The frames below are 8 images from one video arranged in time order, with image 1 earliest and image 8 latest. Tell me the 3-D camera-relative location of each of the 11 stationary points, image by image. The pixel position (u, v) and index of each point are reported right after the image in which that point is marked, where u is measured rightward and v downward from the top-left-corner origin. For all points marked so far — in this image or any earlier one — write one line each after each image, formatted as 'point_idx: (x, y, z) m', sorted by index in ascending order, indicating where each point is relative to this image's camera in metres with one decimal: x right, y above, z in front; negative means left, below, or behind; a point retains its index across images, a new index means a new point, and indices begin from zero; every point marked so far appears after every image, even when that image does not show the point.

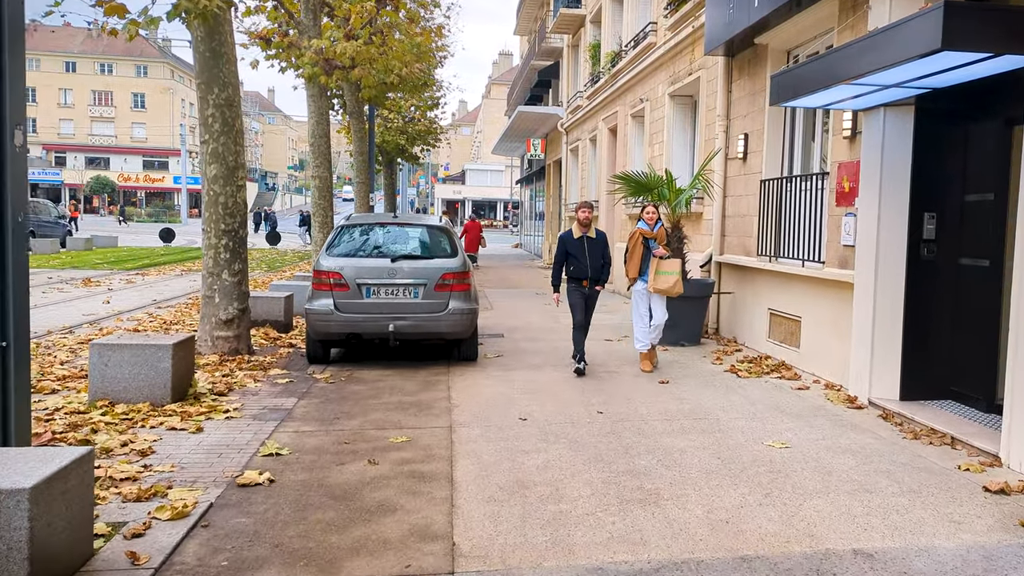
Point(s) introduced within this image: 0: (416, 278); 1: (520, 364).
0: (-0.9, +0.1, +7.8) m
1: (+0.1, -0.7, +8.1) m
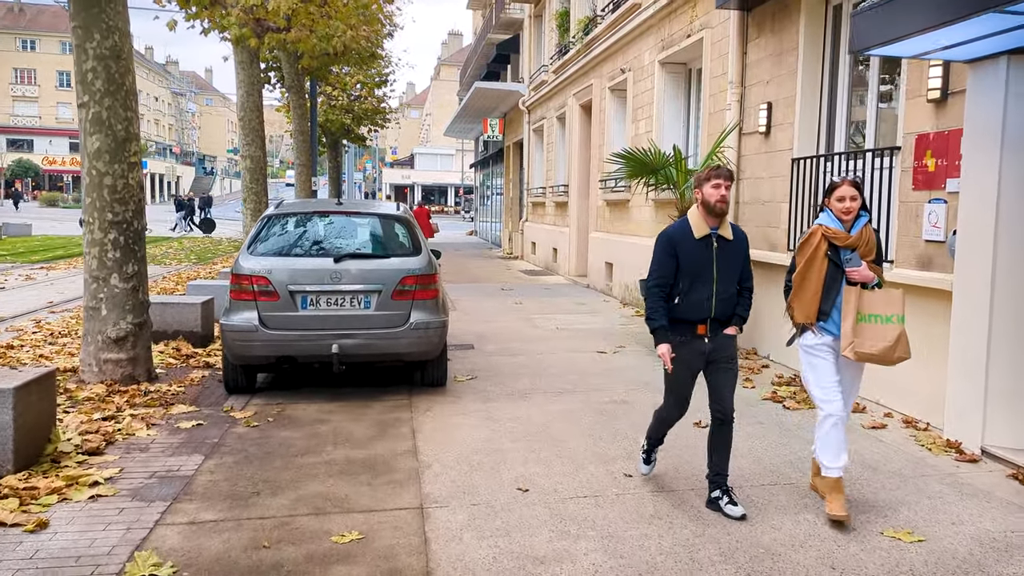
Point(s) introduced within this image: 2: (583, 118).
0: (-1.1, 0.0, +6.0) m
1: (-0.1, -0.8, +6.4) m
2: (+1.4, +3.3, +16.0) m
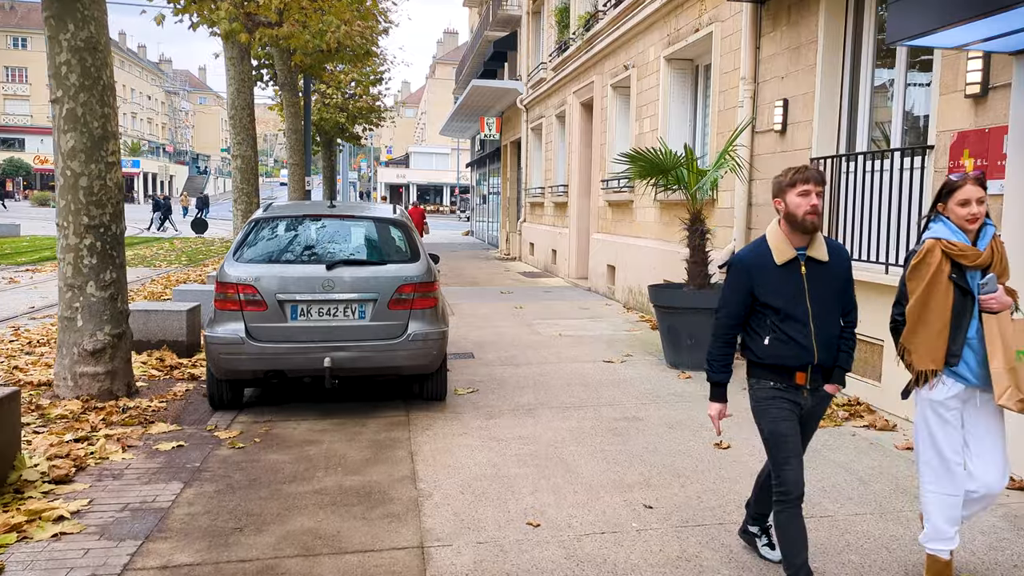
0: (-1.0, 0.0, +5.6) m
1: (-0.1, -0.8, +6.0) m
2: (+1.3, +3.2, +15.6) m
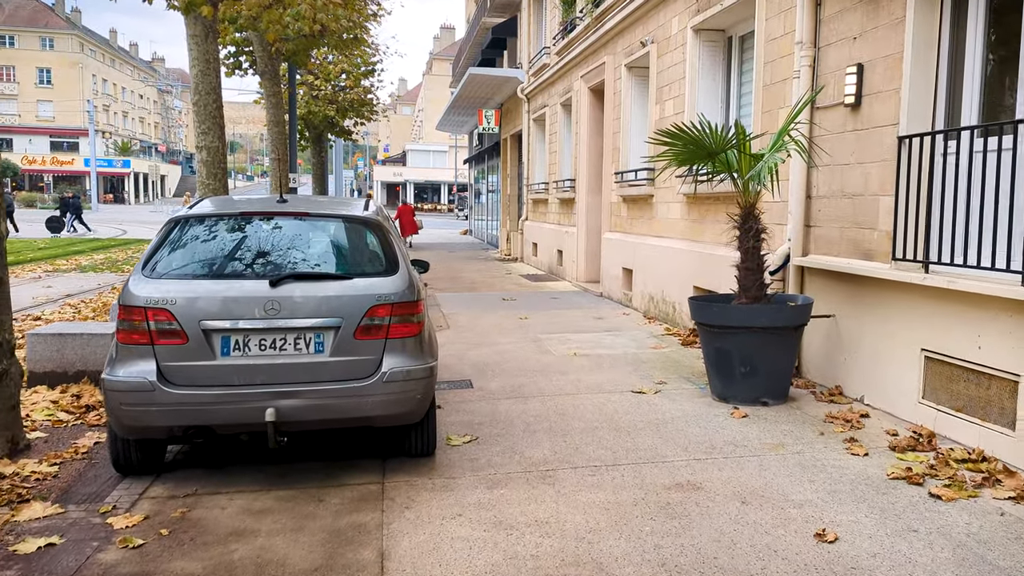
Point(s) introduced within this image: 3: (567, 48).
0: (-1.0, -0.1, +4.1) m
1: (0.0, -0.9, +4.5) m
2: (+1.4, +3.1, +14.1) m
3: (+1.0, +4.4, +15.2) m
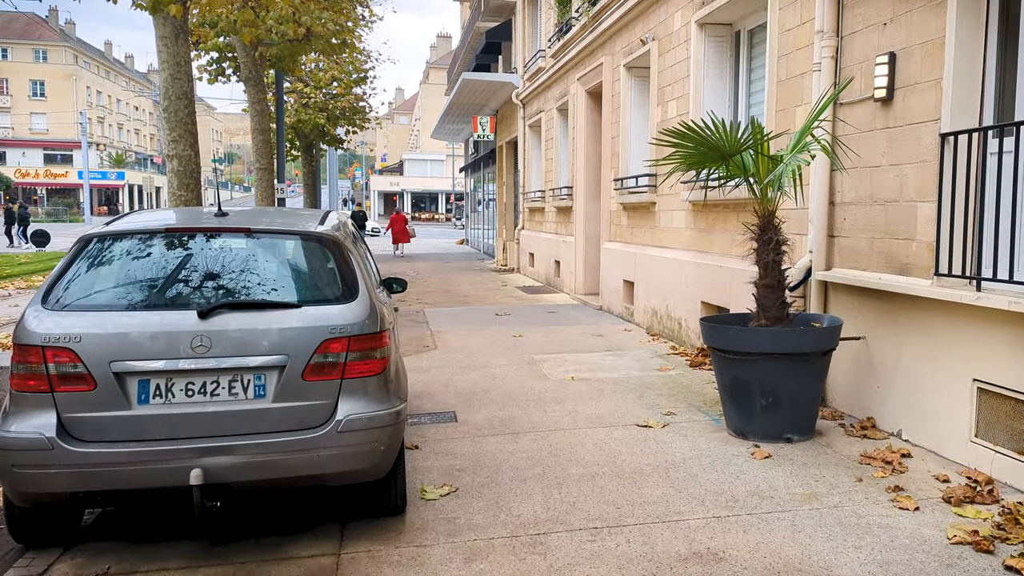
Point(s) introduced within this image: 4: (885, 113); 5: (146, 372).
0: (-1.0, -0.3, +3.4) m
1: (-0.1, -1.1, +3.8) m
2: (+1.3, +2.9, +13.5) m
3: (+0.9, +4.1, +14.5) m
4: (+2.4, +1.1, +5.3) m
5: (-1.5, -0.3, +3.3) m
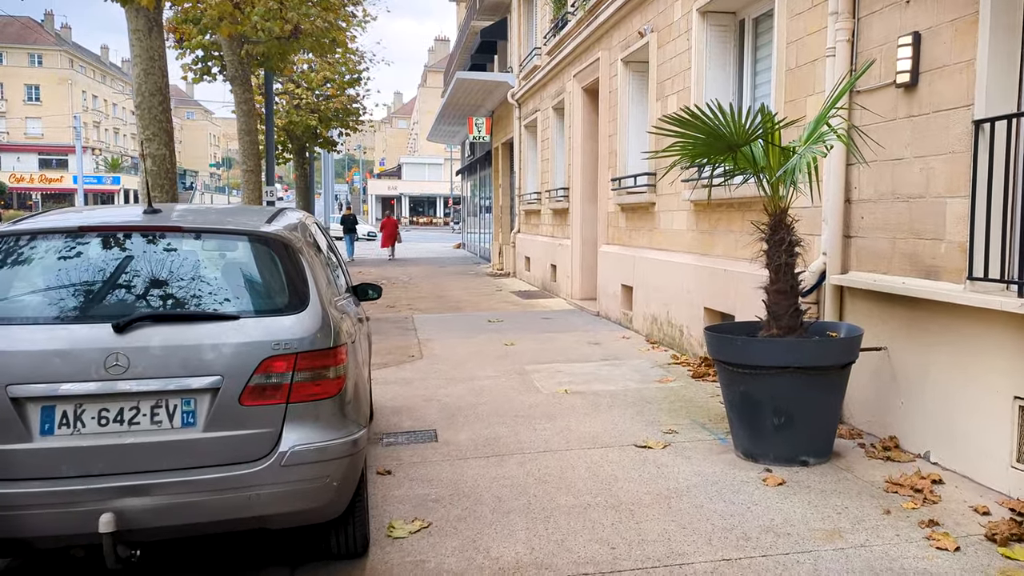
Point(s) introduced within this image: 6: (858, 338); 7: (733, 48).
0: (-1.1, -0.3, +2.9) m
1: (-0.2, -1.1, +3.3) m
2: (+1.2, +2.8, +13.0) m
3: (+0.8, +4.1, +14.0) m
4: (+2.3, +1.1, +4.7) m
5: (-1.5, -0.4, +2.8) m
6: (+1.8, -0.3, +4.4) m
7: (+2.1, +2.3, +7.9) m
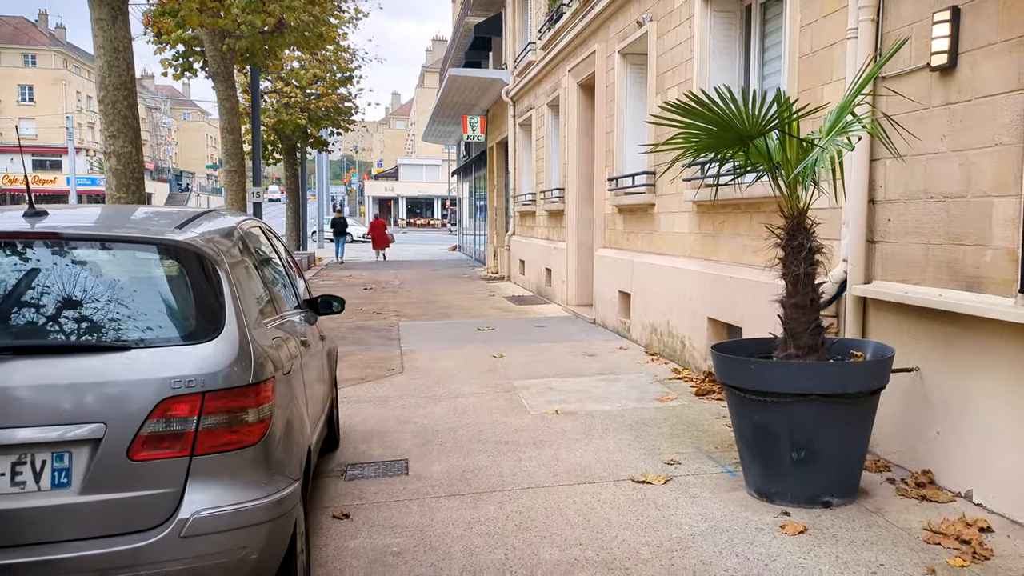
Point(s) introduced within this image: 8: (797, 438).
0: (-1.2, -0.4, +2.3) m
1: (-0.3, -1.2, +2.7) m
2: (+1.0, +2.8, +12.3) m
3: (+0.7, +4.0, +13.4) m
4: (+2.2, +1.0, +4.1) m
5: (-1.7, -0.4, +2.2) m
6: (+1.7, -0.3, +3.8) m
7: (+2.0, +2.2, +7.3) m
8: (+1.3, -0.7, +3.9) m
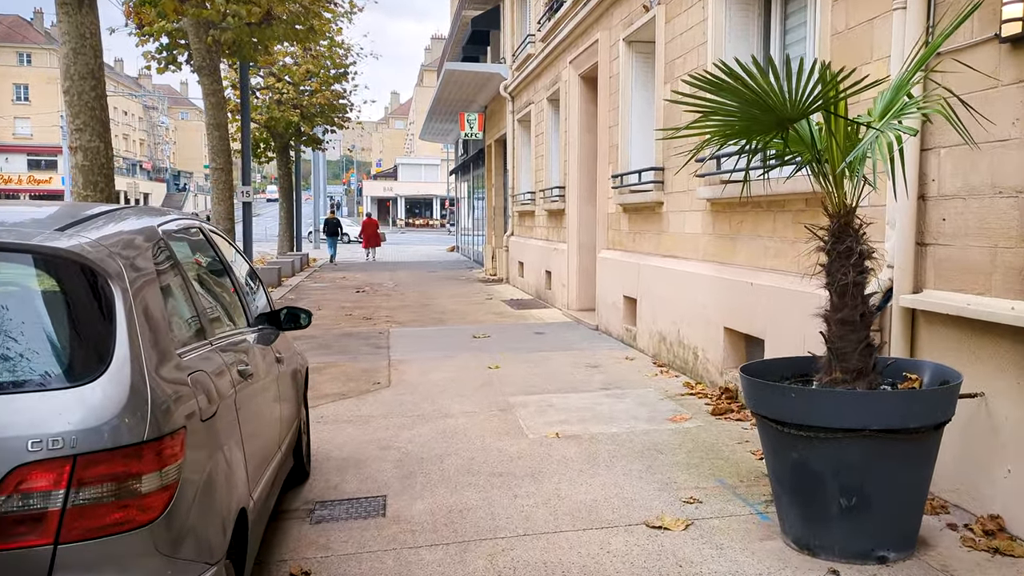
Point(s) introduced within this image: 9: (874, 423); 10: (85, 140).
0: (-1.3, -0.4, +1.6) m
1: (-0.3, -1.2, +2.0) m
2: (+1.0, +2.7, +11.7) m
3: (+0.6, +3.9, +12.7) m
4: (+2.1, +1.0, +3.5) m
5: (-1.7, -0.5, +1.5) m
6: (+1.7, -0.4, +3.2) m
7: (+1.9, +2.1, +6.6) m
8: (+1.3, -0.7, +3.2) m
9: (+1.4, -0.5, +3.1) m
10: (-4.4, +1.5, +8.6) m
